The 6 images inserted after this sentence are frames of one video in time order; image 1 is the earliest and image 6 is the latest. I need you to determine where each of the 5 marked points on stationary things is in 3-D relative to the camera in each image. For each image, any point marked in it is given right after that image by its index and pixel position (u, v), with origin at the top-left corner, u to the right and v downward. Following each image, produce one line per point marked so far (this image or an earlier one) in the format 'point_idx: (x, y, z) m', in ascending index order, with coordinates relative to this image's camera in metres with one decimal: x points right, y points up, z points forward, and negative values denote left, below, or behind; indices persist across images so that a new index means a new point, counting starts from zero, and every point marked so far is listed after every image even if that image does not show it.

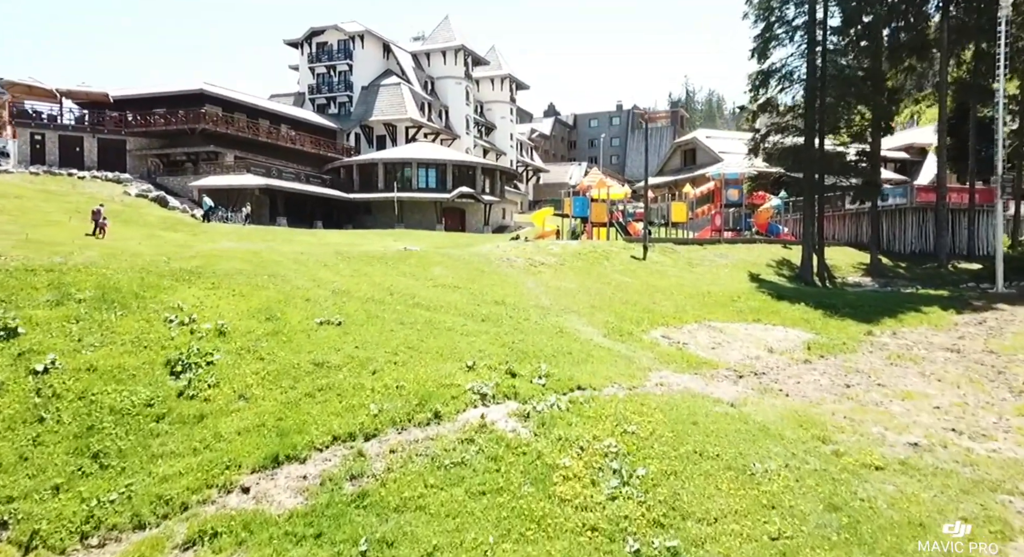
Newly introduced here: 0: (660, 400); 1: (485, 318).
0: (+2.9, -2.4, +13.6) m
1: (-0.7, -1.0, +18.6) m
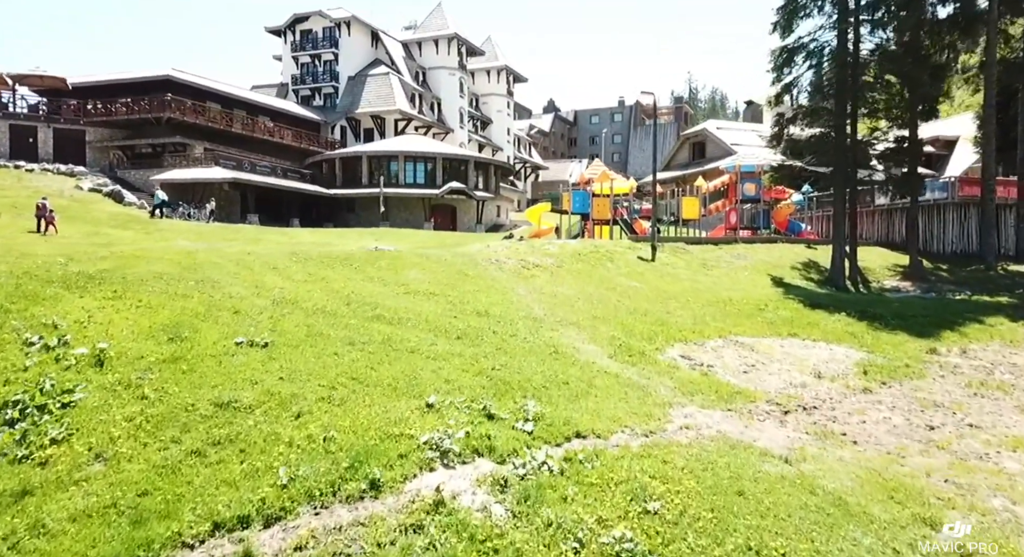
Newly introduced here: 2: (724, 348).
0: (+2.5, -2.5, +9.9) m
1: (-1.1, -1.2, +15.0) m
2: (+5.1, -1.7, +16.6) m
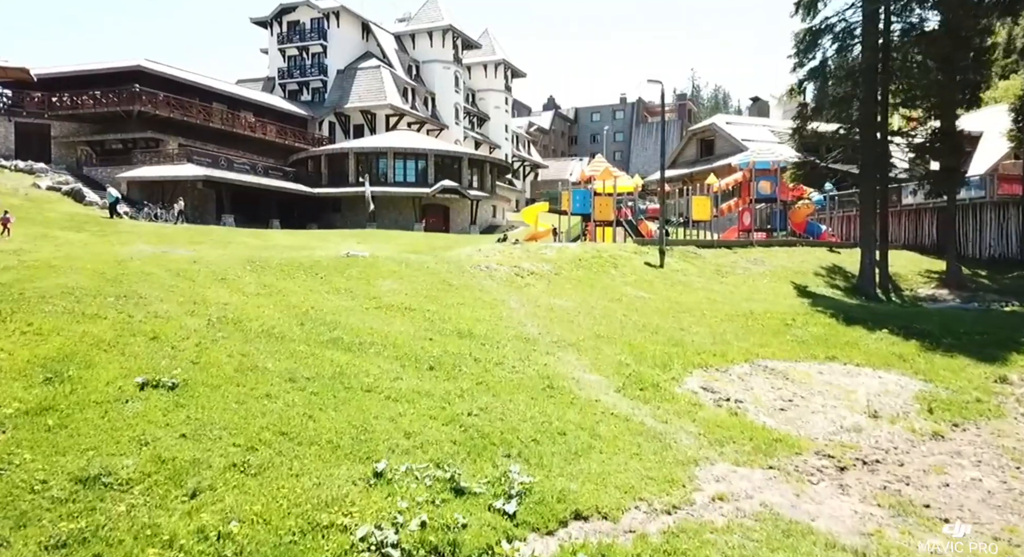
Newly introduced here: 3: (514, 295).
0: (+2.3, -2.8, +7.2) m
1: (-1.3, -1.5, +12.3) m
2: (+4.8, -2.0, +13.8) m
3: (+0.1, -0.5, +19.2) m
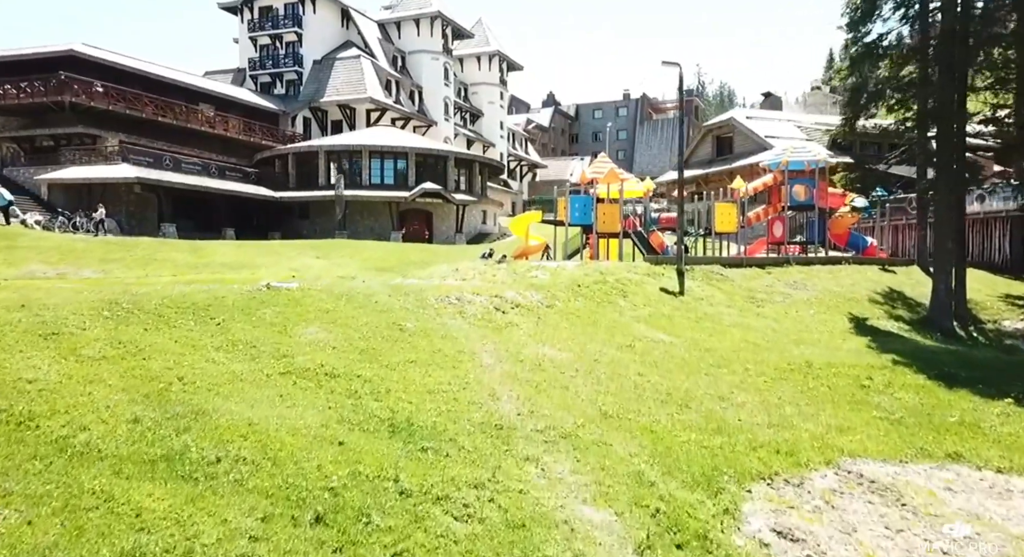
0: (+1.7, -3.7, +2.2) m
1: (-1.9, -2.3, +7.2) m
2: (+4.3, -2.8, +8.8) m
3: (-0.5, -1.3, +14.1) m
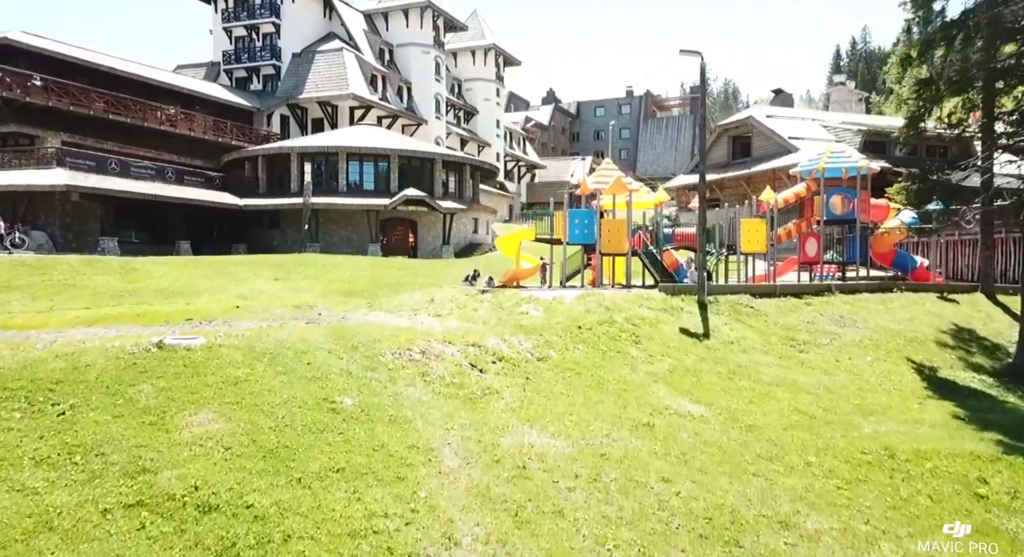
0: (+1.3, -4.6, -1.7) m
1: (-2.3, -3.2, +3.3) m
2: (+3.9, -3.8, +4.9) m
3: (-0.8, -2.2, +10.3) m
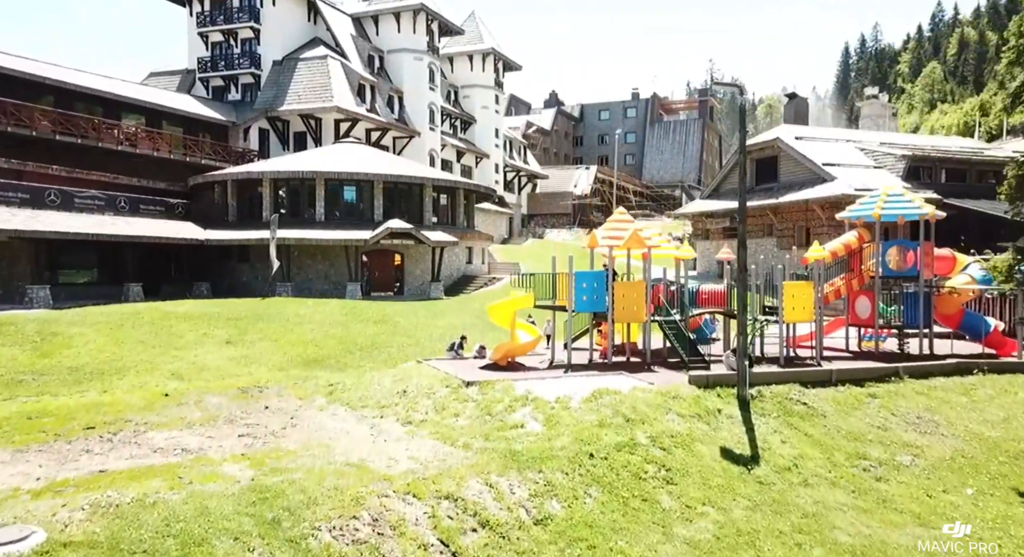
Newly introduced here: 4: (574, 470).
0: (+1.1, -6.6, -5.4) m
1: (-2.5, -5.2, -0.4) m
2: (+3.7, -5.7, +1.2) m
3: (-1.0, -4.1, +6.5) m
4: (+1.0, -3.1, +11.1) m
